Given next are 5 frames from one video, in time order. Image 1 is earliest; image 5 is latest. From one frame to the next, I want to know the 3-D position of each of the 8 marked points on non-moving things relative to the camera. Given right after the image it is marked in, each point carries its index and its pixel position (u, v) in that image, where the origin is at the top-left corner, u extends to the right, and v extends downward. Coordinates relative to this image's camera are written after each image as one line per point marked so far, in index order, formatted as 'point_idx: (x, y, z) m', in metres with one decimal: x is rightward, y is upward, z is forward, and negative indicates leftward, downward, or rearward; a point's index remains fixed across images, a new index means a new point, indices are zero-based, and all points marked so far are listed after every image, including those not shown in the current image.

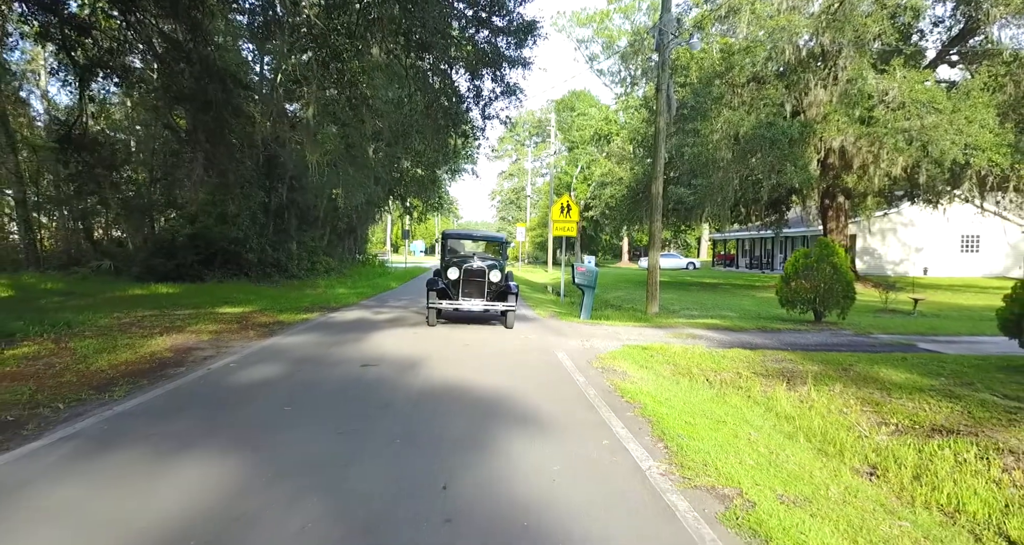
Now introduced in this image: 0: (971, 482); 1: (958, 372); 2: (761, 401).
0: (+3.6, -1.6, +4.7) m
1: (+5.8, -1.3, +7.9) m
2: (+2.9, -1.4, +7.1) m
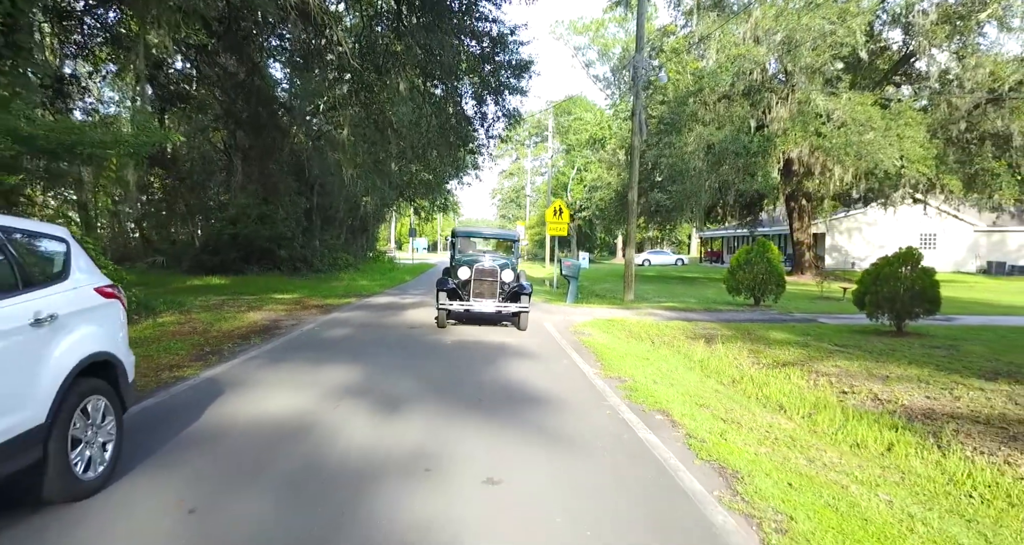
0: (+3.6, -1.4, +8.1) m
1: (+5.7, -1.1, +11.3) m
2: (+2.9, -1.3, +10.5) m
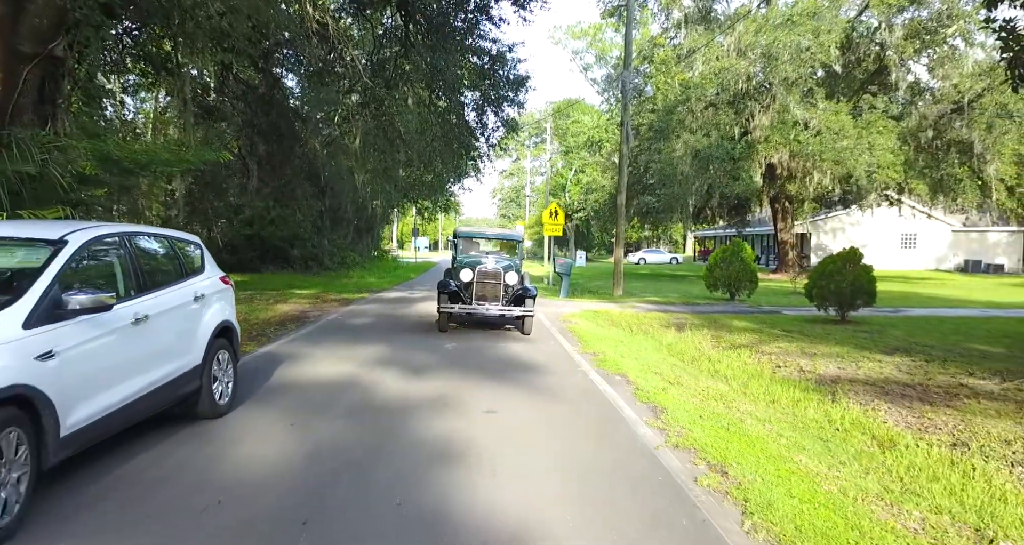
0: (+3.5, -1.4, +9.9) m
1: (+5.7, -1.1, +13.0) m
2: (+2.8, -1.2, +12.2) m
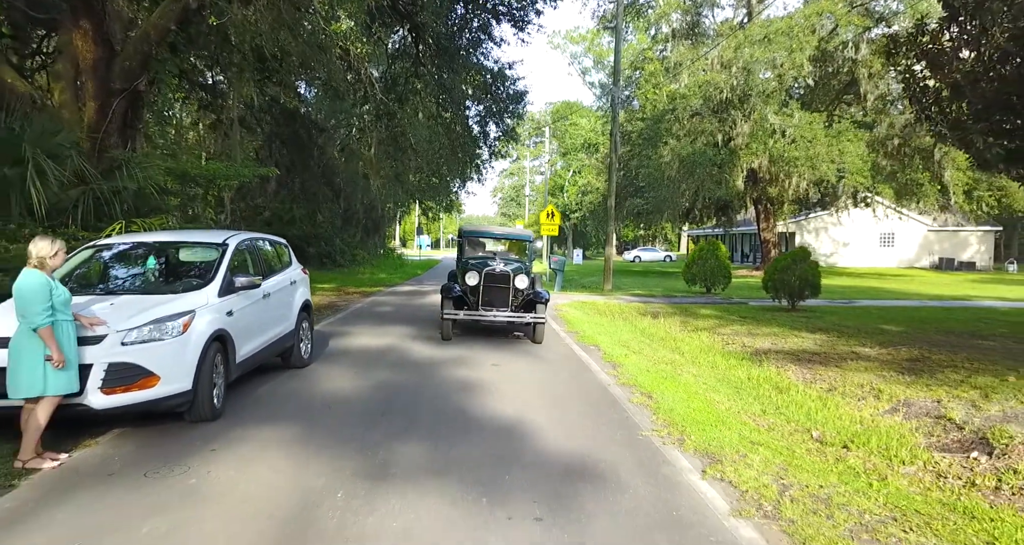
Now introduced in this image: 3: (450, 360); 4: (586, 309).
0: (+3.5, -1.3, +12.0) m
1: (+5.7, -0.9, +15.2) m
2: (+2.8, -1.1, +14.4) m
3: (-0.9, -1.2, +8.2) m
4: (+1.9, -1.0, +15.9) m
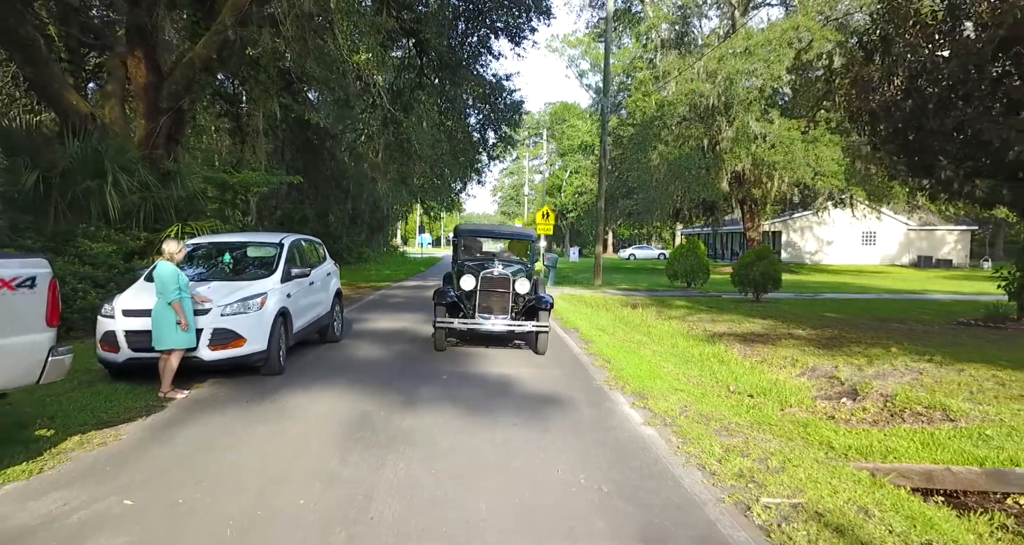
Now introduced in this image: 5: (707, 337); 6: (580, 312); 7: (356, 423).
0: (+3.4, -1.2, +13.8) m
1: (+5.5, -0.8, +17.0) m
2: (+2.7, -1.0, +16.2) m
3: (-1.0, -1.1, +10.1) m
4: (+1.8, -0.8, +17.7) m
5: (+3.7, -1.3, +11.7) m
6: (+1.7, -1.0, +15.6) m
7: (-1.4, -1.3, +5.3) m
